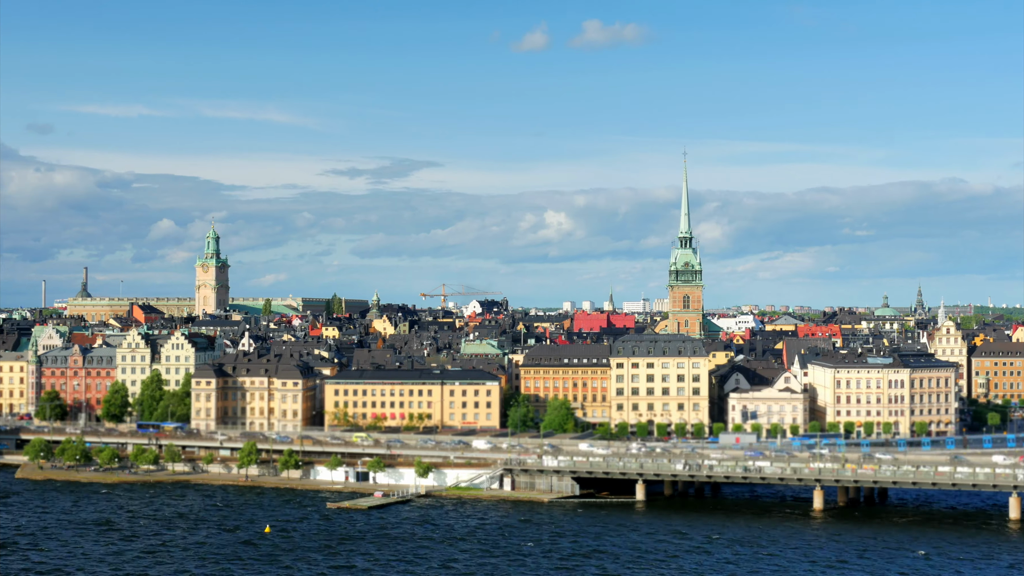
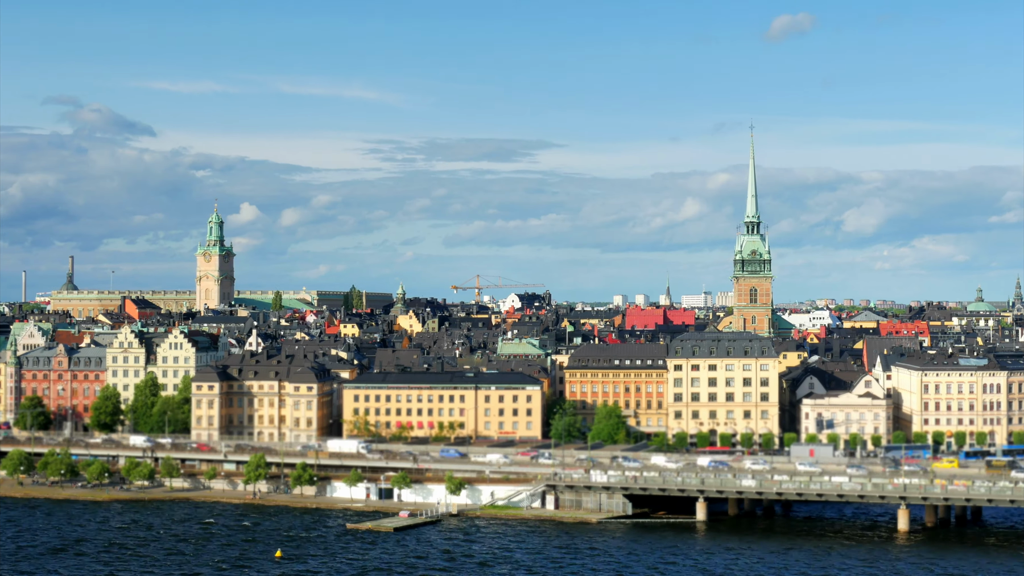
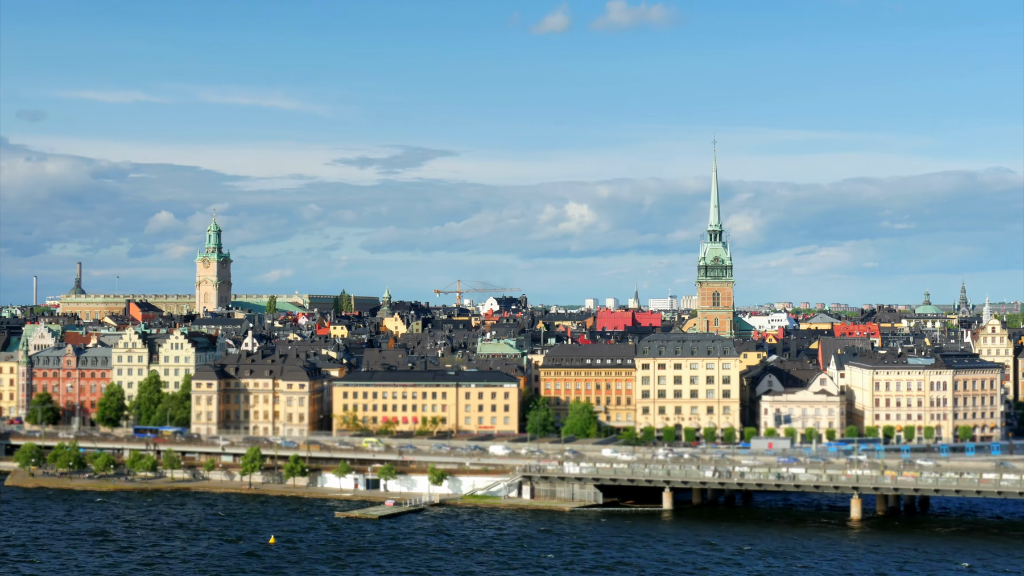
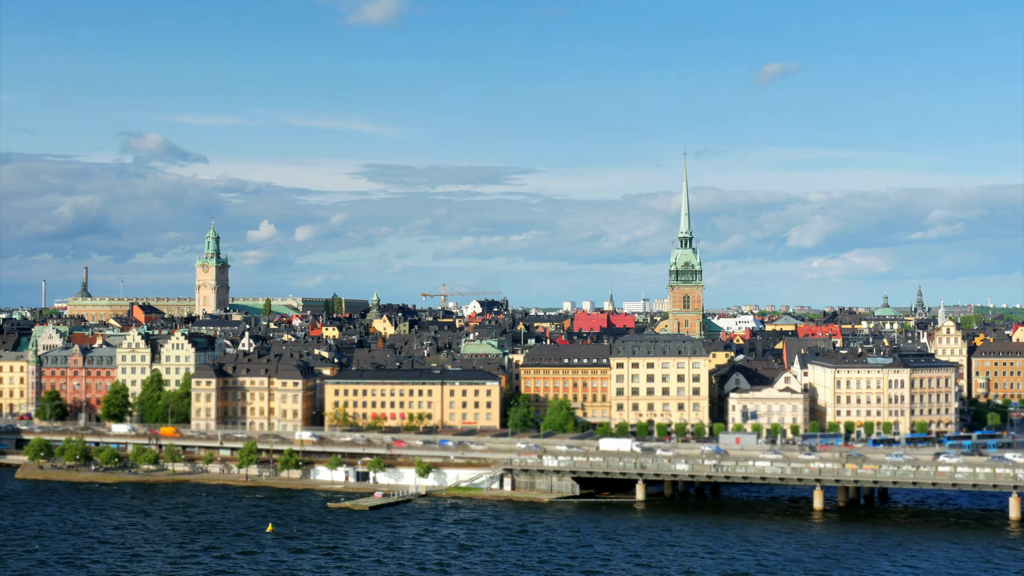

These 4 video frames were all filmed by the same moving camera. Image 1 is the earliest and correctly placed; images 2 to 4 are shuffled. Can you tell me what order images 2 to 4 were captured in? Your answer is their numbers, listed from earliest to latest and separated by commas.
4, 3, 2
